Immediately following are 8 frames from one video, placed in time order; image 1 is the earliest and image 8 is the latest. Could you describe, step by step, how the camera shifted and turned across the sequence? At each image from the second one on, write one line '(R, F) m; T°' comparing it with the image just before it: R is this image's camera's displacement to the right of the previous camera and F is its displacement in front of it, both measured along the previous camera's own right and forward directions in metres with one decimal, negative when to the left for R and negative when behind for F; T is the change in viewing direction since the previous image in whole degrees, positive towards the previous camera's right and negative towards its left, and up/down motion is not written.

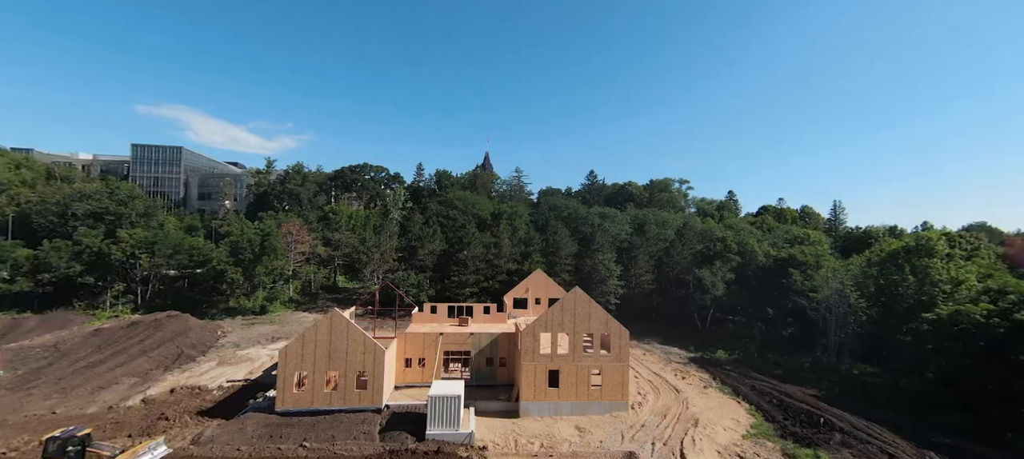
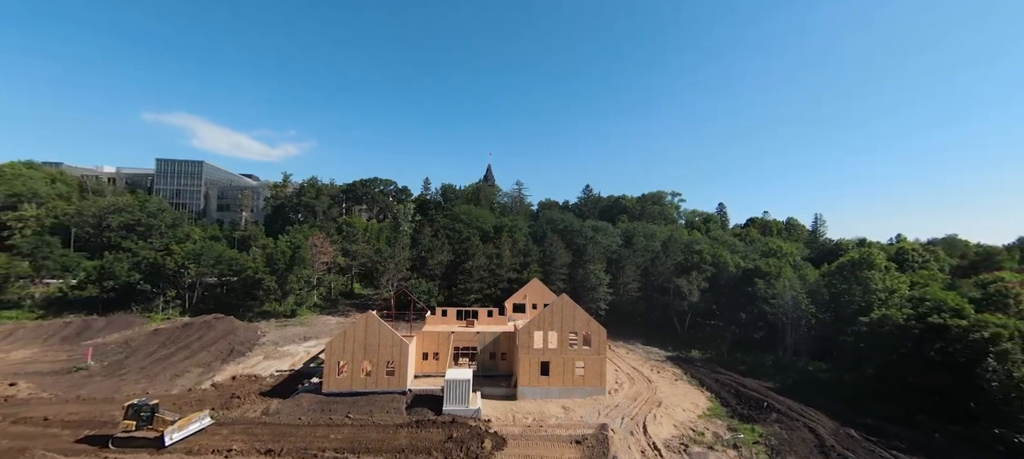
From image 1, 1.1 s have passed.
(+0.1, -3.8) m; 0°
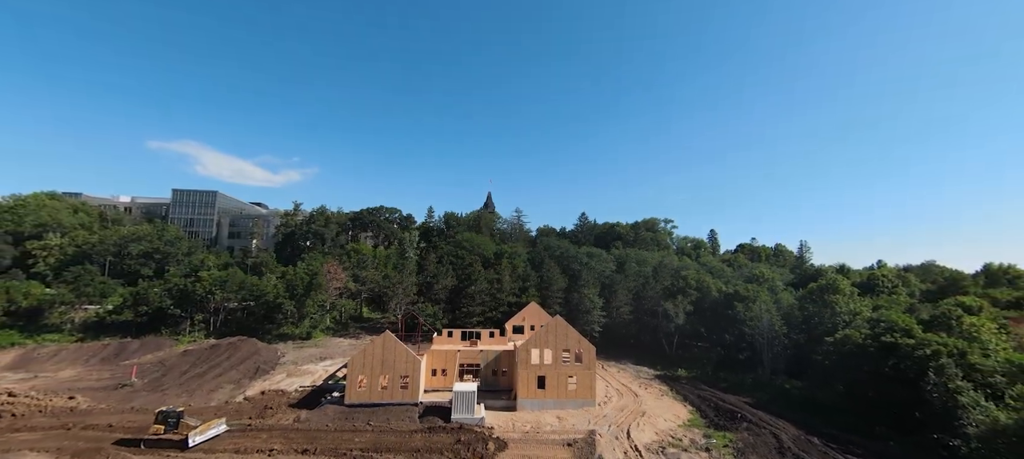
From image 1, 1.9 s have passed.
(0.0, -2.9) m; 0°
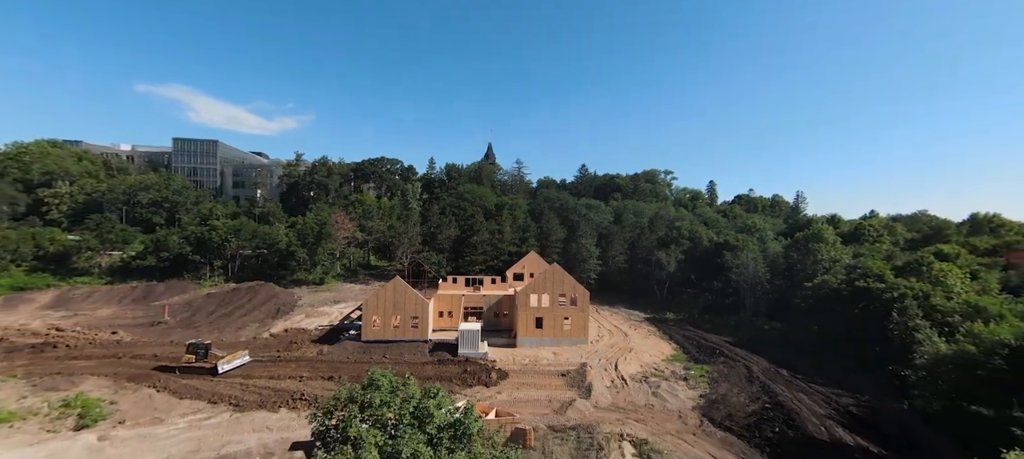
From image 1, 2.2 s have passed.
(0.0, -1.3) m; 0°
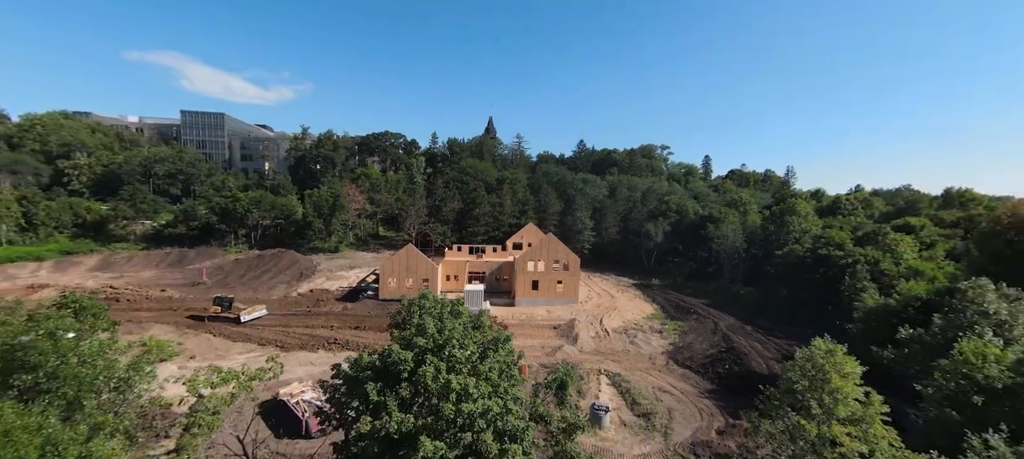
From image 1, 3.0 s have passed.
(0.0, -2.9) m; 0°
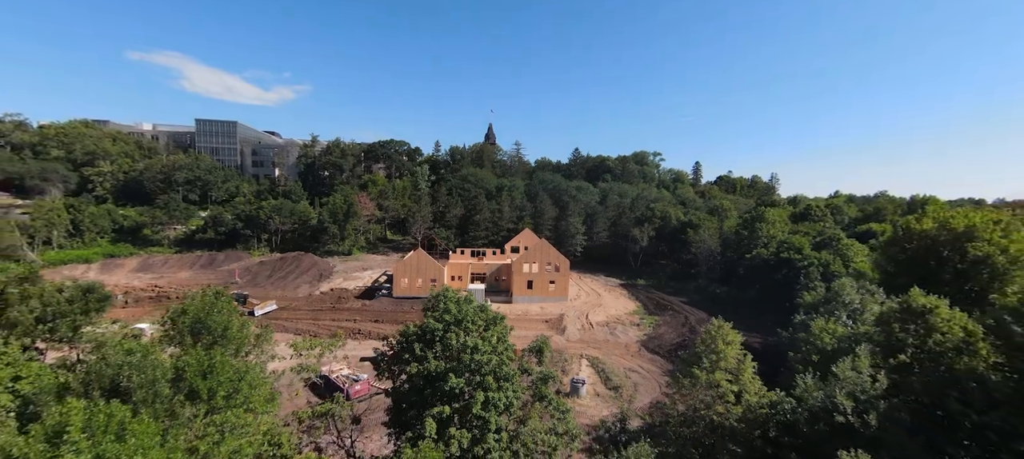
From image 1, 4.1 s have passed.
(+0.1, -3.7) m; 0°
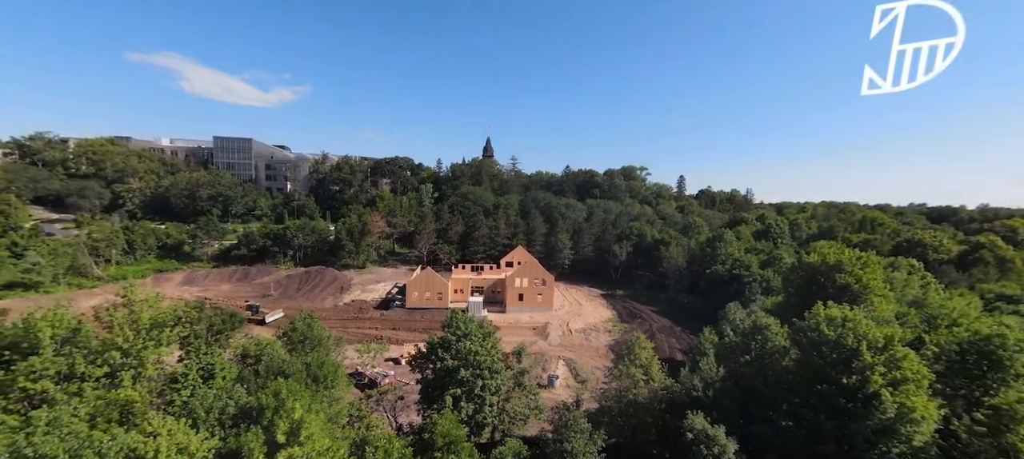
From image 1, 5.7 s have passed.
(+0.4, -5.9) m; 0°
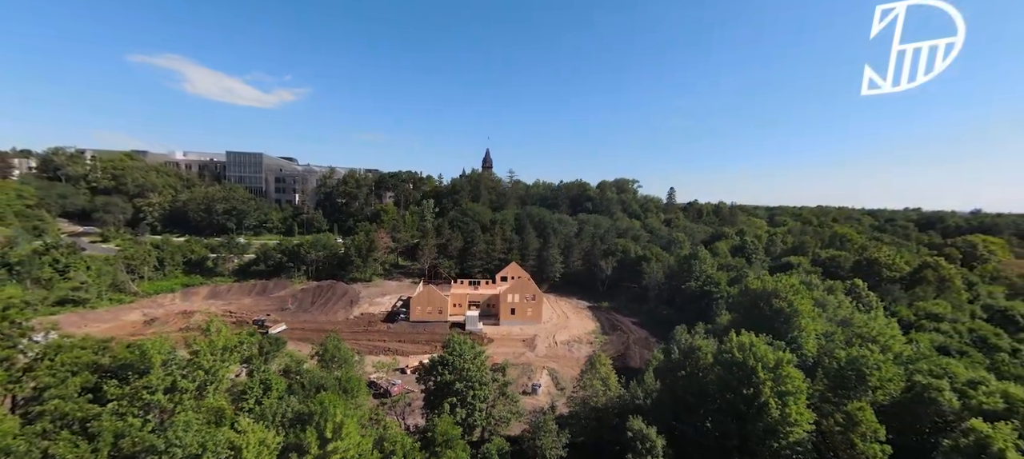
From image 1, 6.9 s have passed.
(+0.8, -4.3) m; 0°
